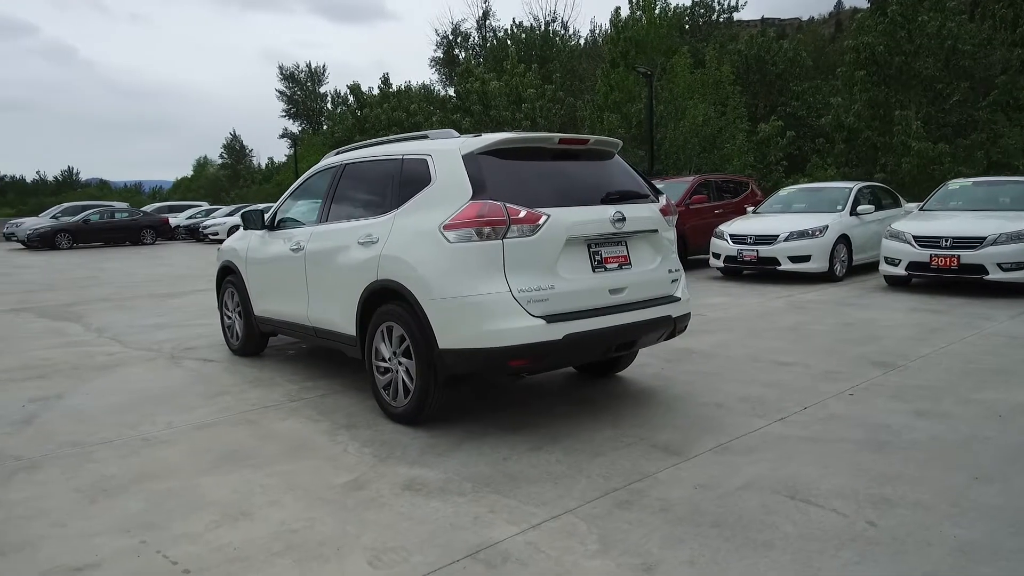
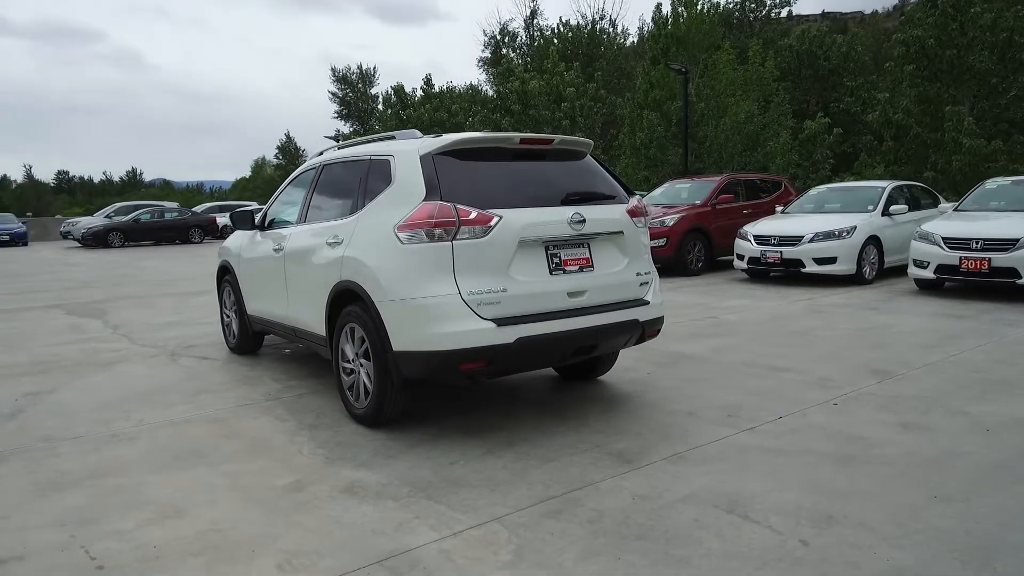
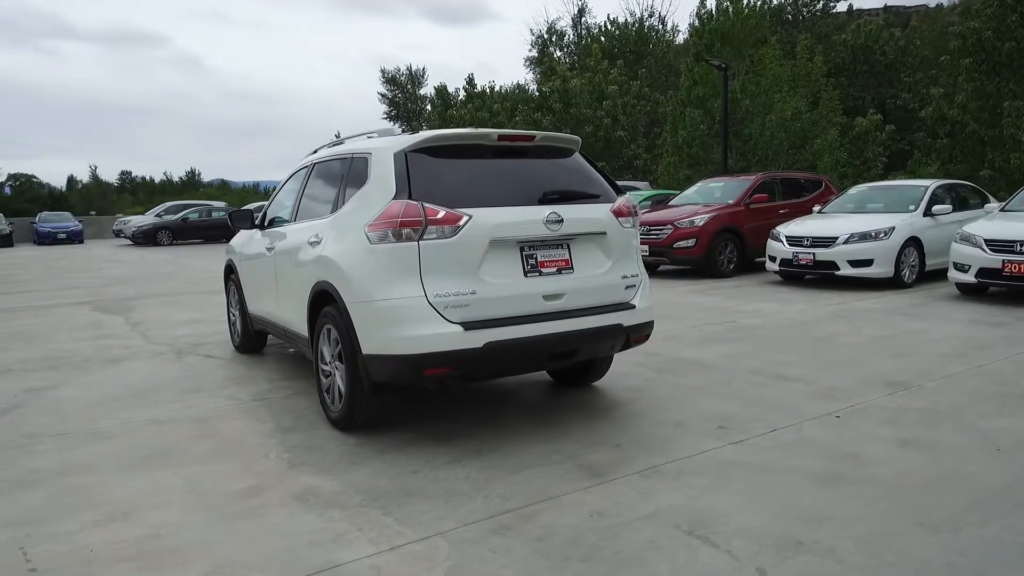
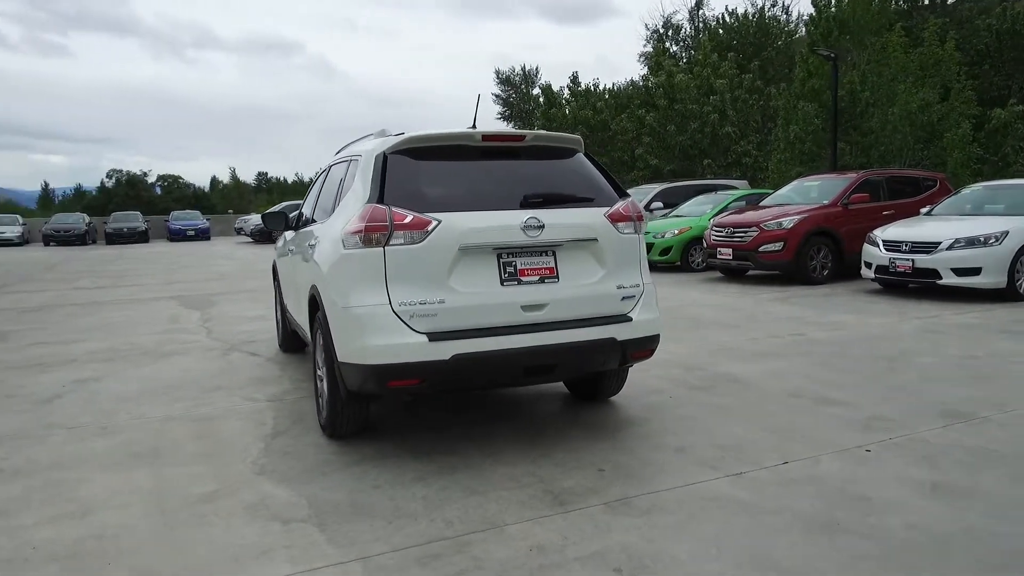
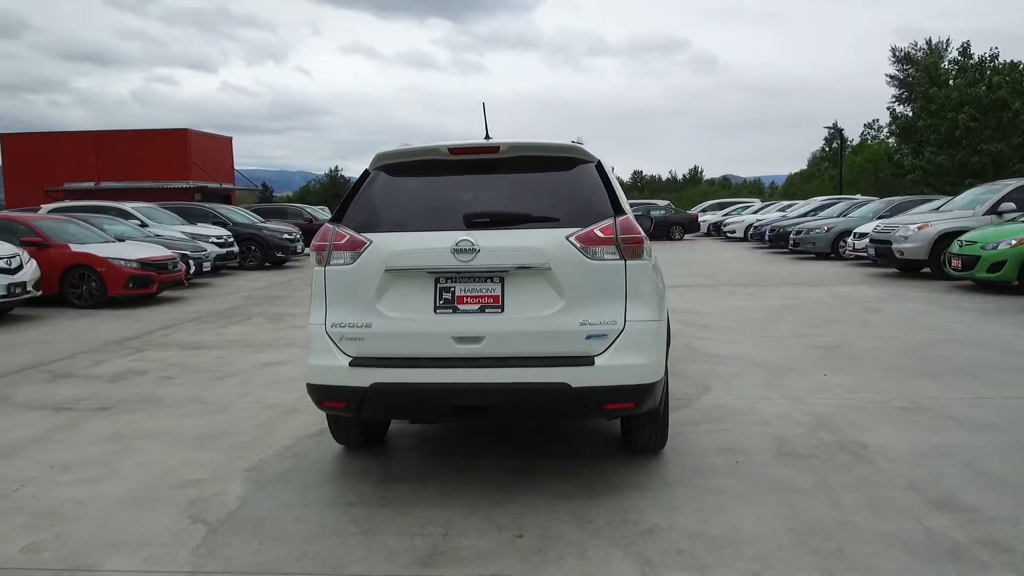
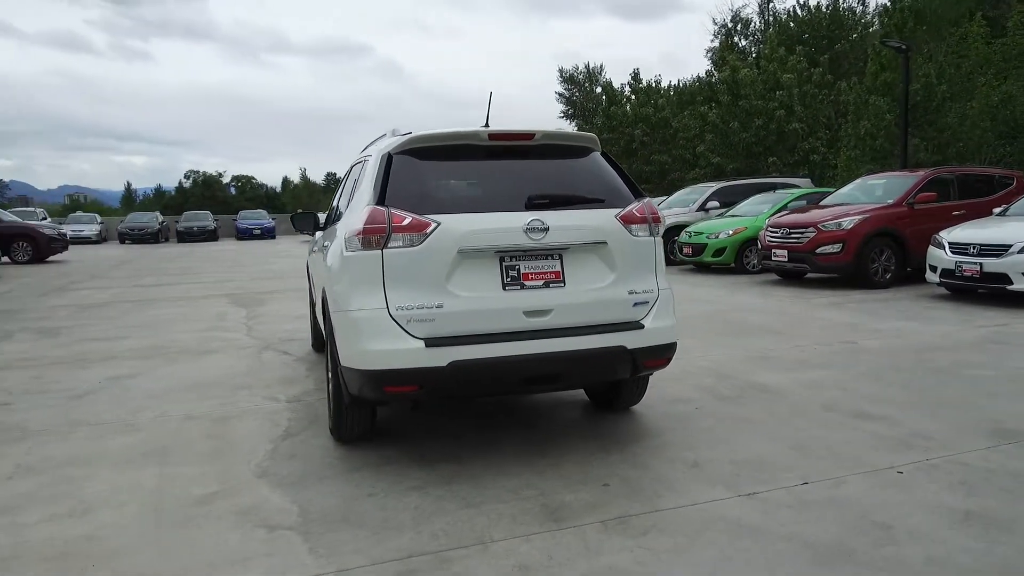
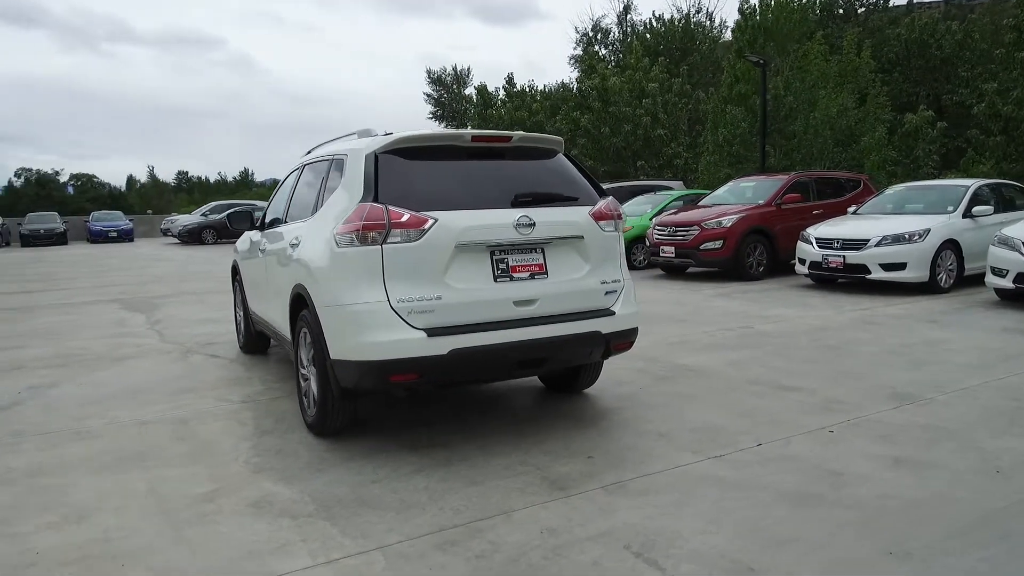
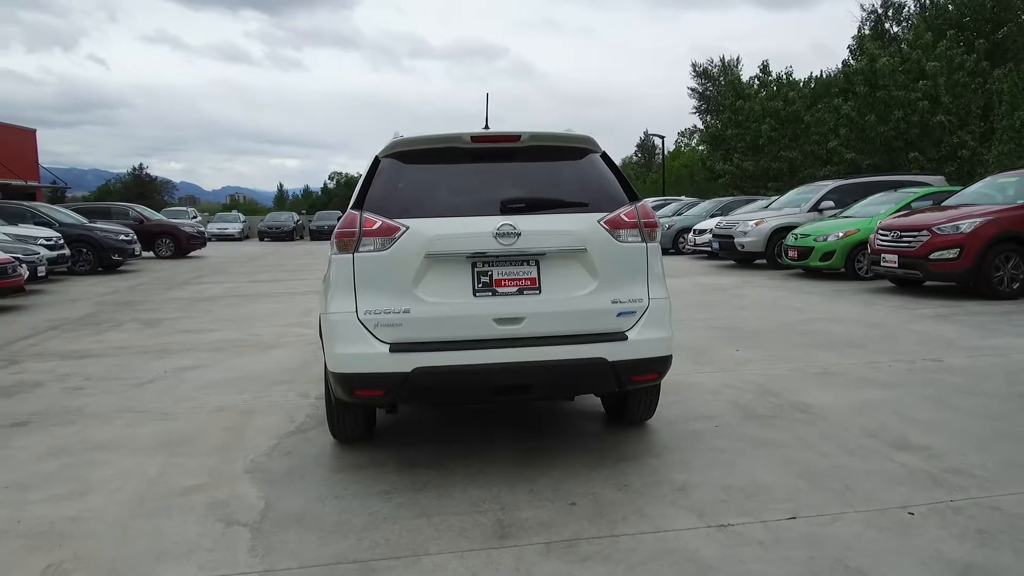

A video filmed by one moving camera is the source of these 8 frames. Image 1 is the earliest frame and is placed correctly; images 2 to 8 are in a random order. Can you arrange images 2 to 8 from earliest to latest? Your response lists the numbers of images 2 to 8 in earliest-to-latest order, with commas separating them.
2, 3, 7, 4, 6, 8, 5
